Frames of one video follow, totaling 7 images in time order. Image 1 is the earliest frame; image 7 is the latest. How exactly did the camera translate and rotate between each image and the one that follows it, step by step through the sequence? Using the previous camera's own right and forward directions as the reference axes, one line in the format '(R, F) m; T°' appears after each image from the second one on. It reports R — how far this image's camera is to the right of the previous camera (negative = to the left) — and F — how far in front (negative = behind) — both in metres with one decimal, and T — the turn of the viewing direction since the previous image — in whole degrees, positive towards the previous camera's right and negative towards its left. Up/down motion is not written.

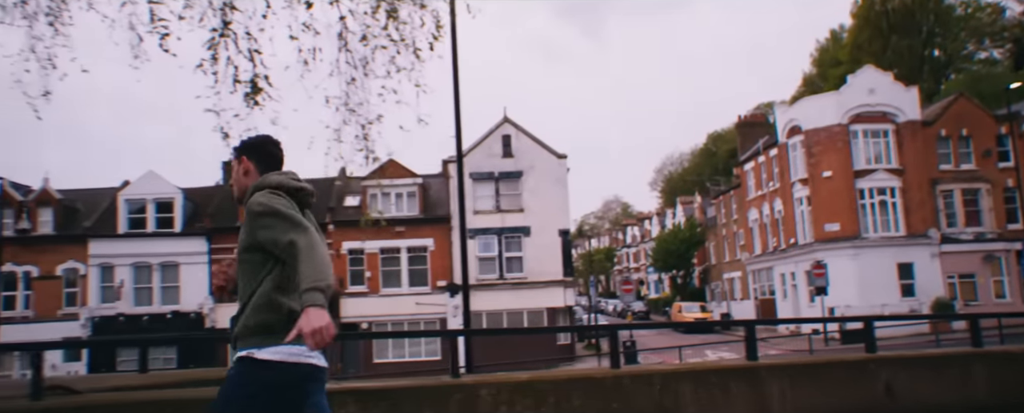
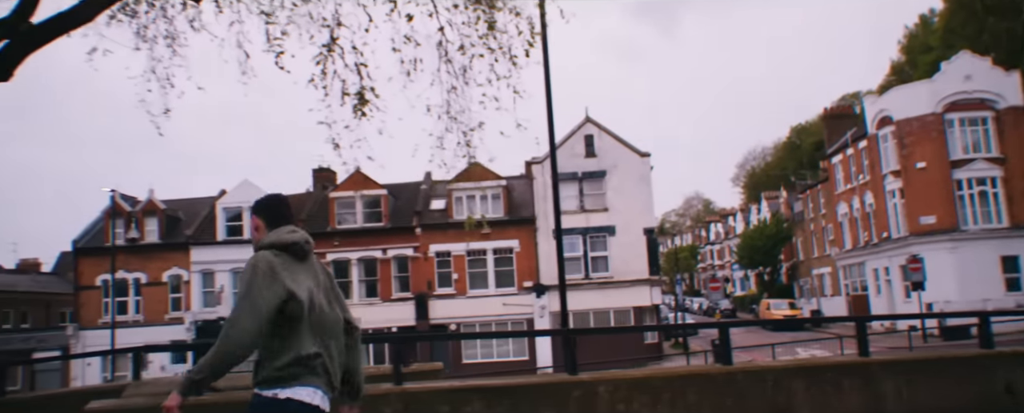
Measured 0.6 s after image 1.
(-0.3, -0.2) m; -6°
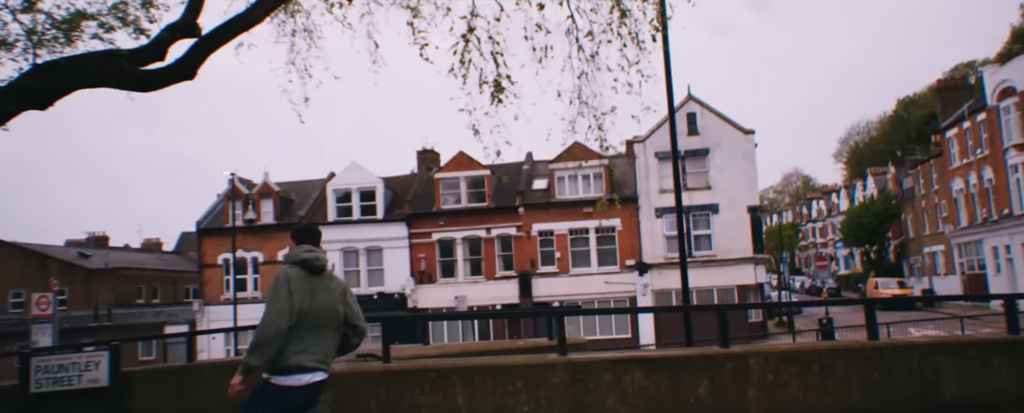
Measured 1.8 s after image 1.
(-0.5, -0.4) m; -7°
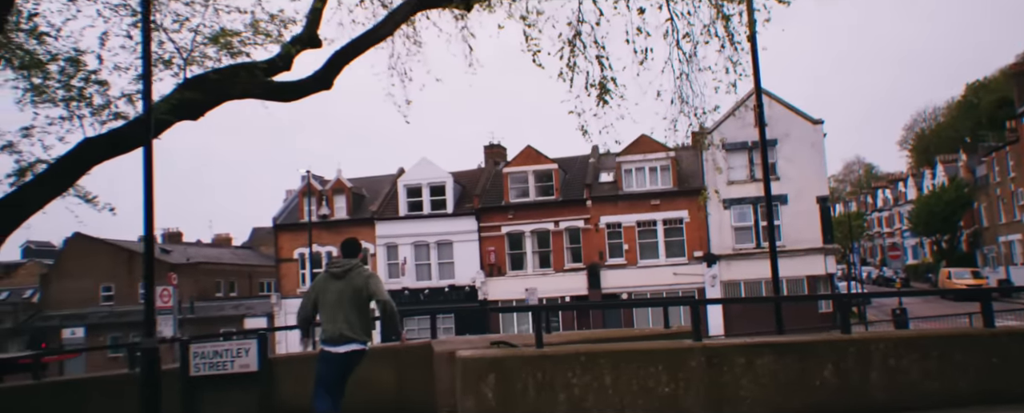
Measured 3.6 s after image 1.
(-0.7, -0.5) m; -4°
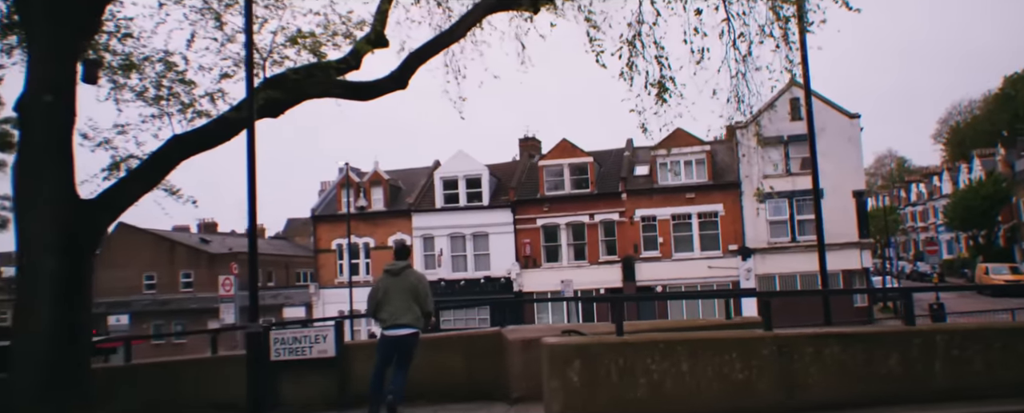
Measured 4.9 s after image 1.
(-0.5, -0.4) m; -2°
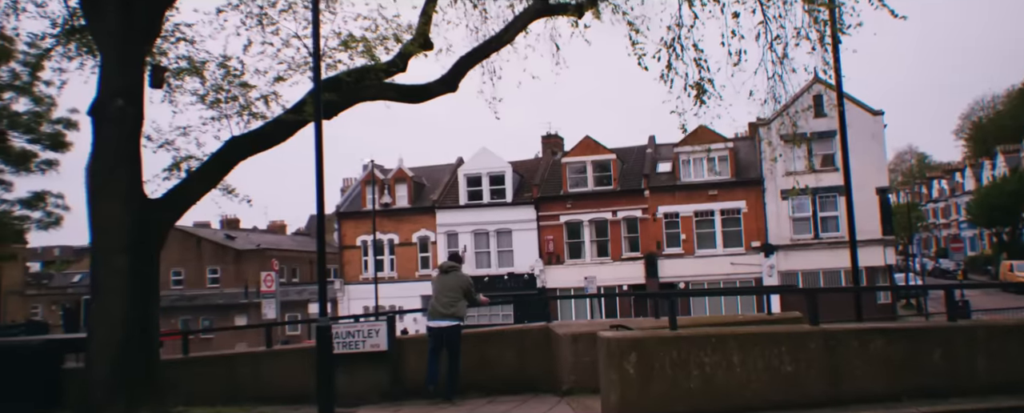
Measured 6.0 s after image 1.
(-0.4, -0.3) m; -1°
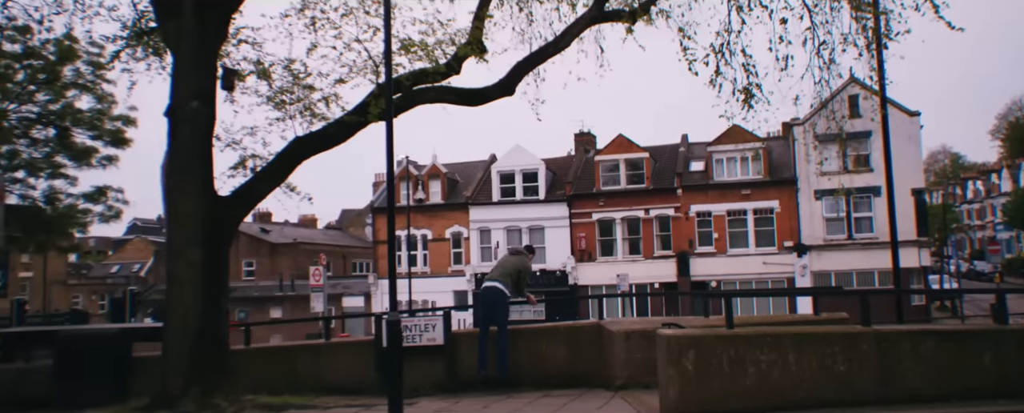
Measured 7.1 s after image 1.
(-0.3, -0.3) m; -2°
